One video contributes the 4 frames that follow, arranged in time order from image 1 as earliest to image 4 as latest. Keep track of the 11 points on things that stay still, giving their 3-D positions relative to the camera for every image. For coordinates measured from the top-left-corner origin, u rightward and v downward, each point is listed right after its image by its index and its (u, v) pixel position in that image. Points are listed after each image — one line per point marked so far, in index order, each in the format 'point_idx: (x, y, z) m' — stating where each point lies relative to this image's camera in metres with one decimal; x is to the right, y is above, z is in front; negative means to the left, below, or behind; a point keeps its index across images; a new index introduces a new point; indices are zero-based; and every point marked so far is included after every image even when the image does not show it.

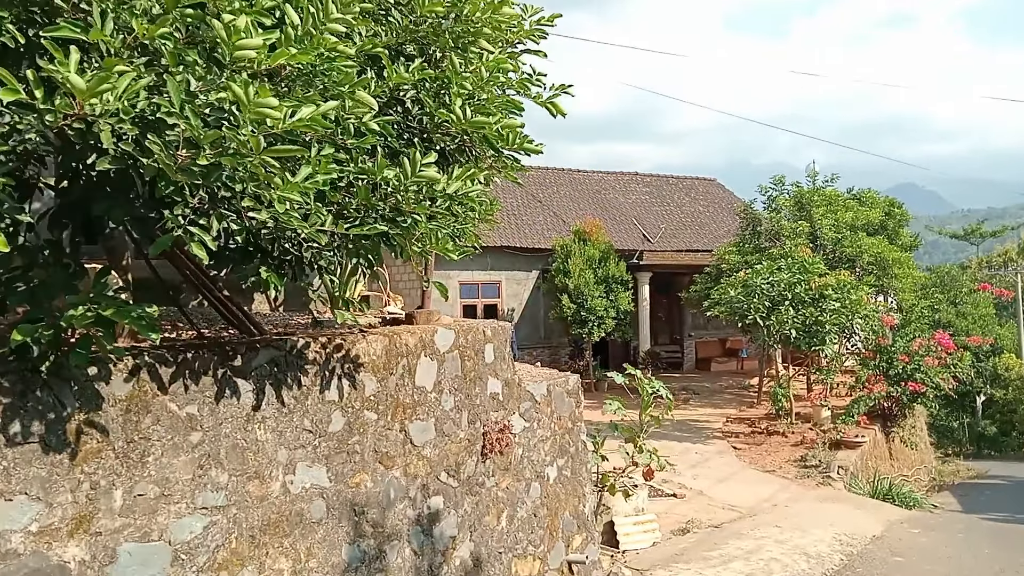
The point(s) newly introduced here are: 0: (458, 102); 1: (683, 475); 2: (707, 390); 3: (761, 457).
0: (-0.2, +0.6, +3.2) m
1: (+1.7, -1.8, +9.5) m
2: (+3.3, -1.7, +16.2) m
3: (+2.7, -1.8, +10.3) m
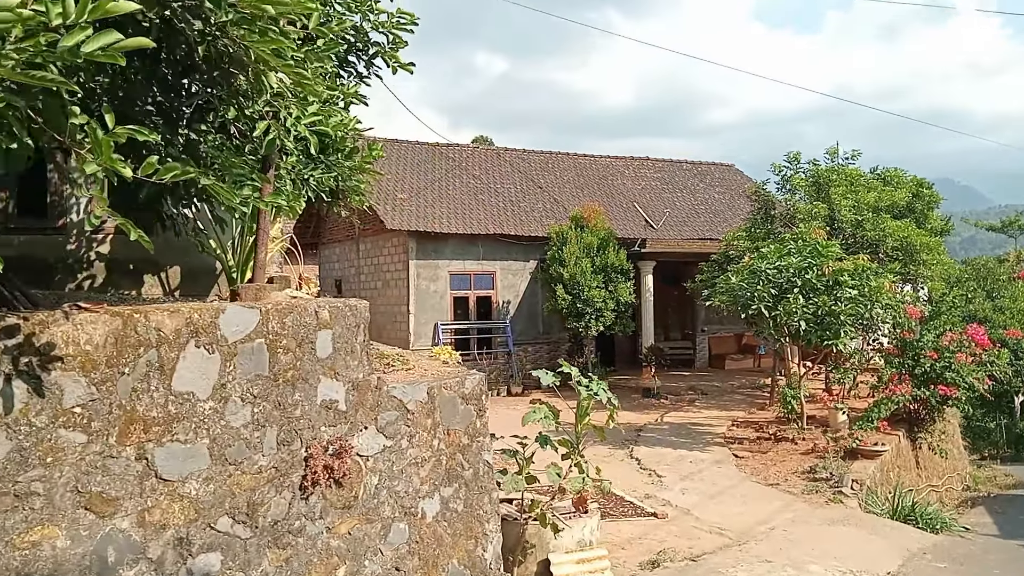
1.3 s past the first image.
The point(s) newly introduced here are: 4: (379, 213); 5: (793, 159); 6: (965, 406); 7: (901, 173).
0: (-0.7, +0.7, +1.9) m
1: (+1.3, -1.7, +8.1) m
2: (+3.2, -1.6, +14.8) m
3: (+2.3, -1.7, +8.9) m
4: (-2.1, +1.2, +15.1) m
5: (+3.9, +1.8, +13.2) m
6: (+5.0, -1.3, +10.5) m
7: (+5.4, +1.6, +13.4) m
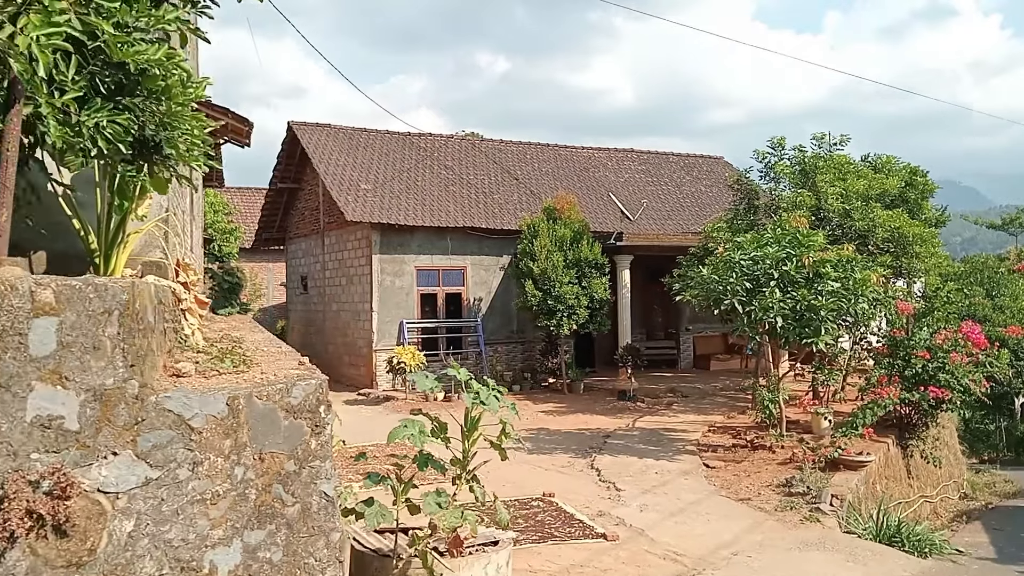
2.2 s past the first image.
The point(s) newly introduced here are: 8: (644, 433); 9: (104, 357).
0: (-1.2, +0.8, +1.0) m
1: (+0.9, -1.6, +7.2) m
2: (+2.7, -1.5, +13.9) m
3: (+1.9, -1.6, +8.0) m
4: (-2.6, +1.2, +14.2) m
5: (+3.4, +1.8, +12.3) m
6: (+4.5, -1.2, +9.6) m
7: (+5.0, +1.7, +12.5) m
8: (+1.4, -1.6, +10.5) m
9: (-1.0, -0.2, +2.4) m
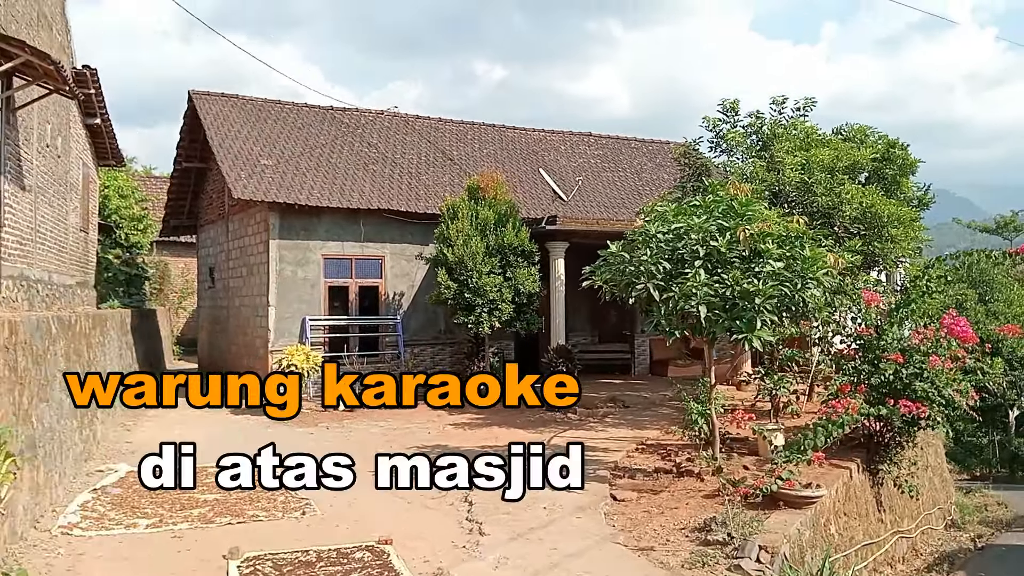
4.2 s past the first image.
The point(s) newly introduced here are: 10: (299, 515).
0: (-2.2, +1.0, -0.9) m
1: (-0.2, -1.5, +5.3) m
2: (+1.6, -1.4, +12.0) m
3: (+0.8, -1.5, +6.1) m
4: (-3.6, +1.4, +12.2) m
5: (+2.4, +1.9, +10.4) m
6: (+3.4, -1.1, +7.7) m
7: (+3.9, +1.8, +10.6) m
8: (+0.4, -1.5, +8.6) m
9: (-2.0, 0.0, +0.5) m
10: (-1.4, -1.5, +6.4) m
